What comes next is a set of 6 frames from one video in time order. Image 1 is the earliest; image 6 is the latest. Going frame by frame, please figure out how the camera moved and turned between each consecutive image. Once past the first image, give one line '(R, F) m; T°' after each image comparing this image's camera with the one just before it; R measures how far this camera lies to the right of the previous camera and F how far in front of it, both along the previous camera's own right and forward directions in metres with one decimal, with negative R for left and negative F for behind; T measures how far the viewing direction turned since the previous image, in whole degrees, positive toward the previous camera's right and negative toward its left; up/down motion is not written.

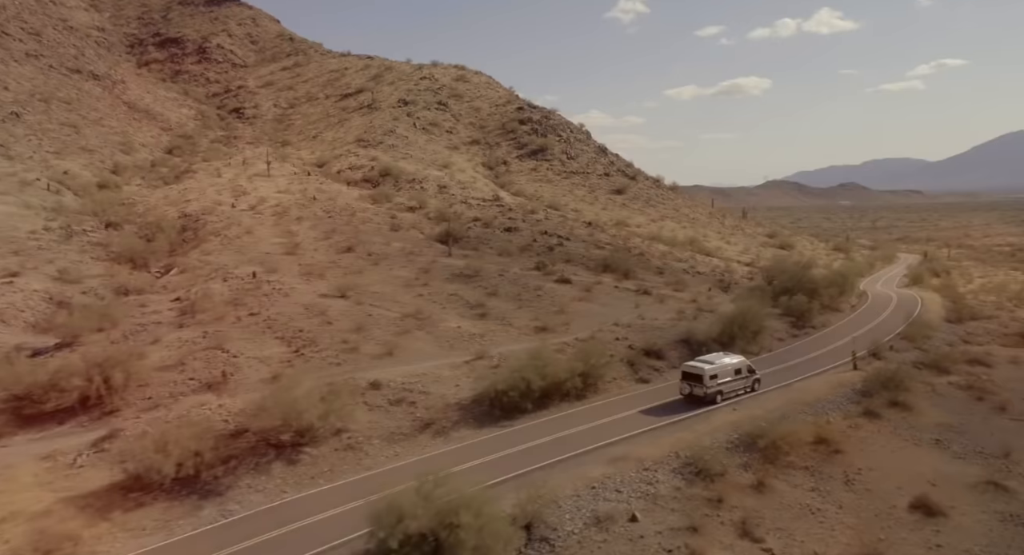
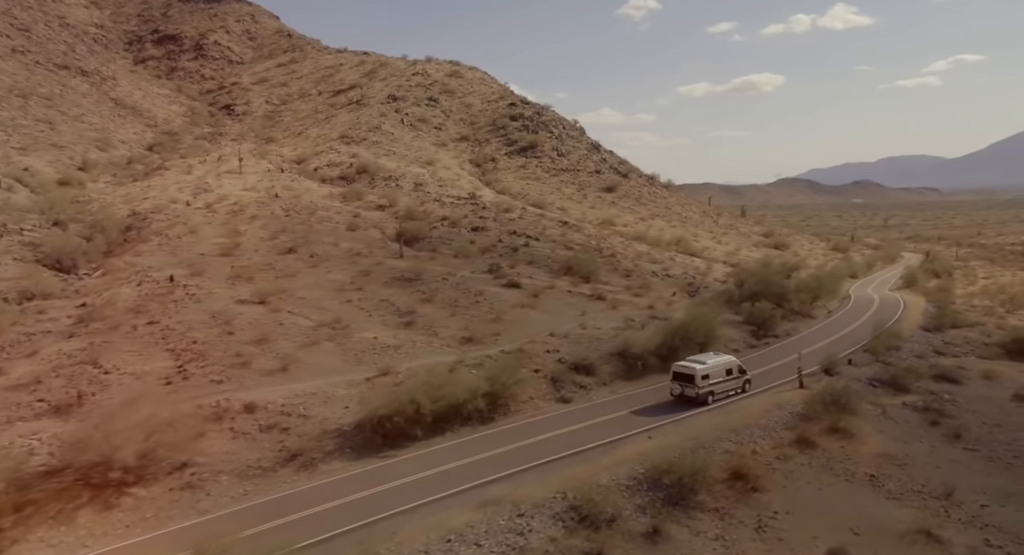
(+2.9, +2.3) m; 0°
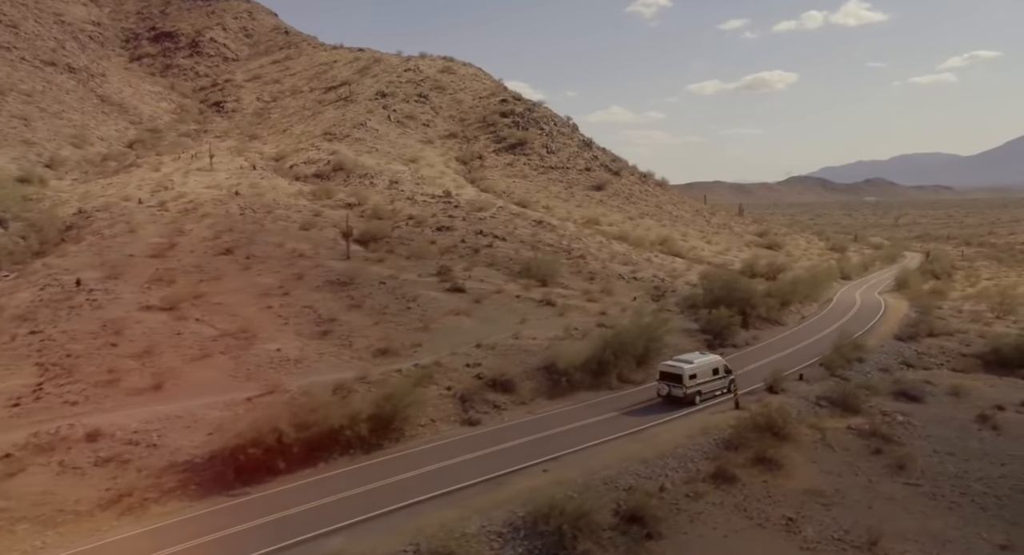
(+2.8, +2.3) m; 0°
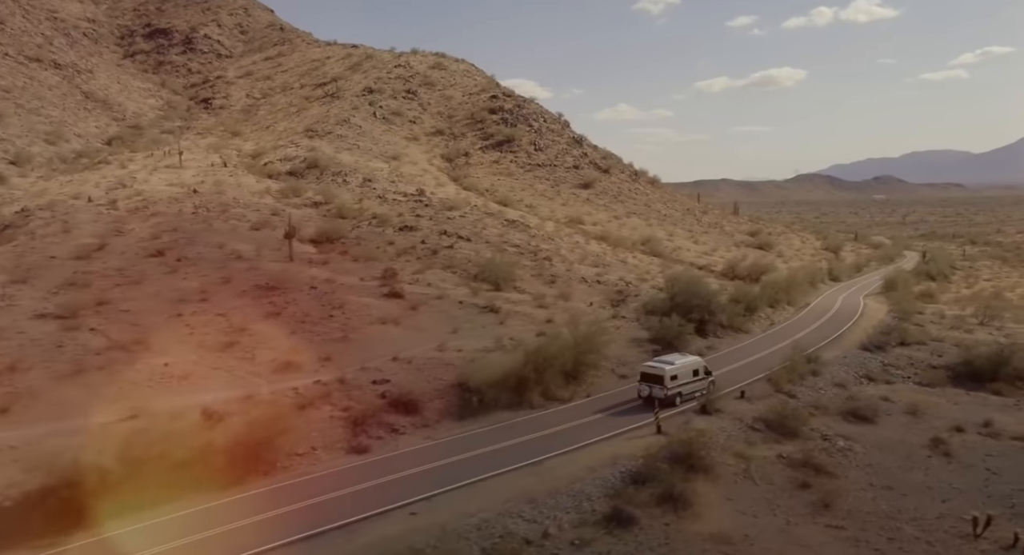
(+2.7, +2.1) m; 0°
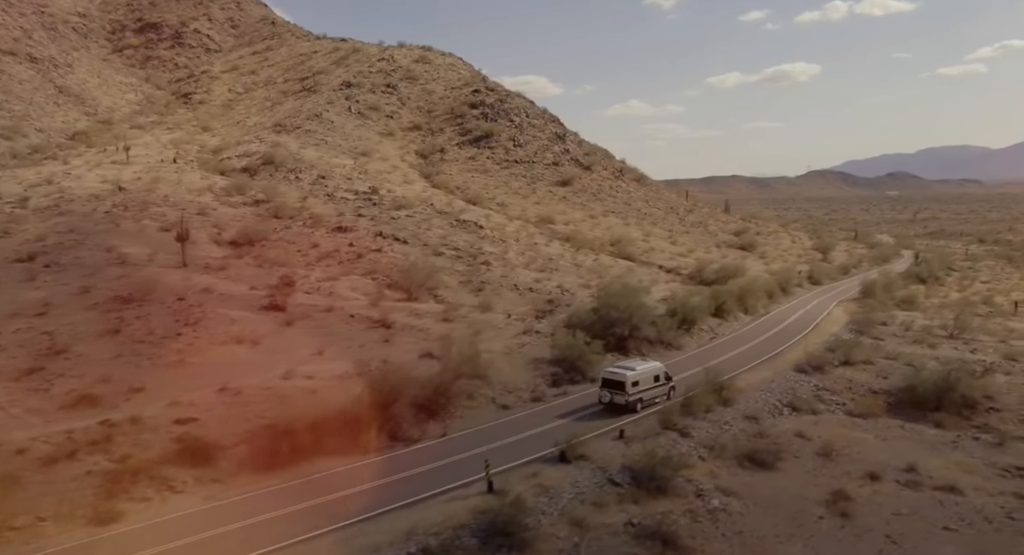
(+4.3, +3.4) m; 0°
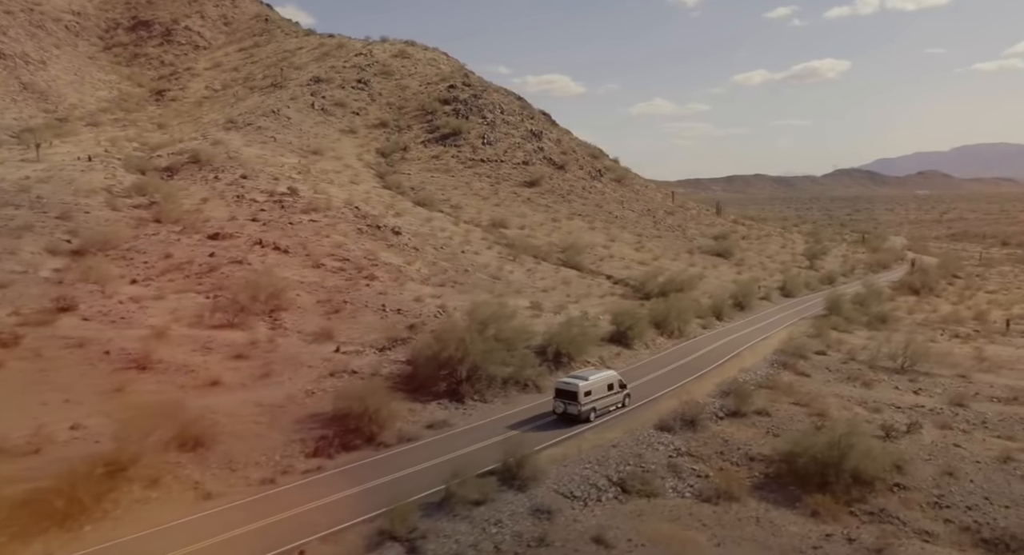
(+6.9, +6.1) m; -1°
